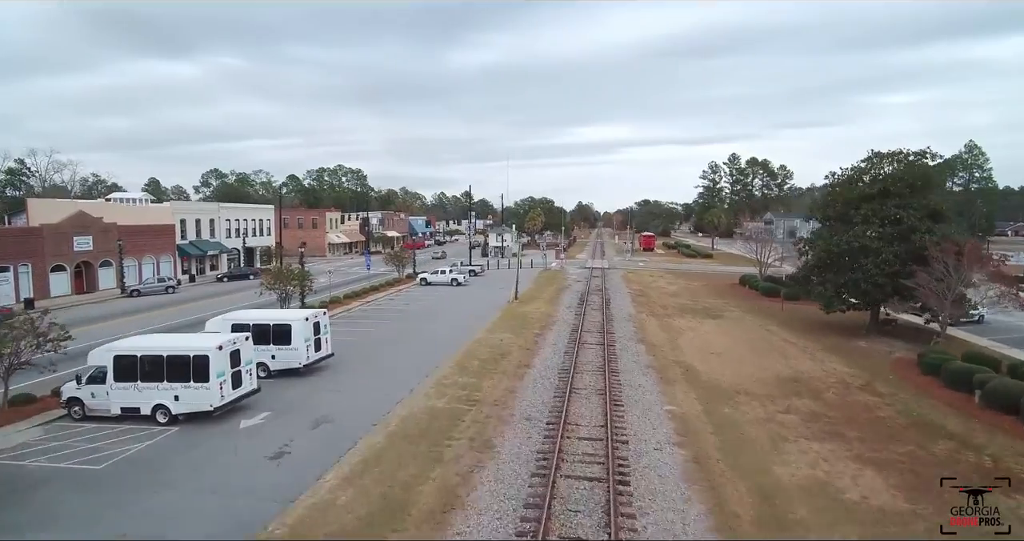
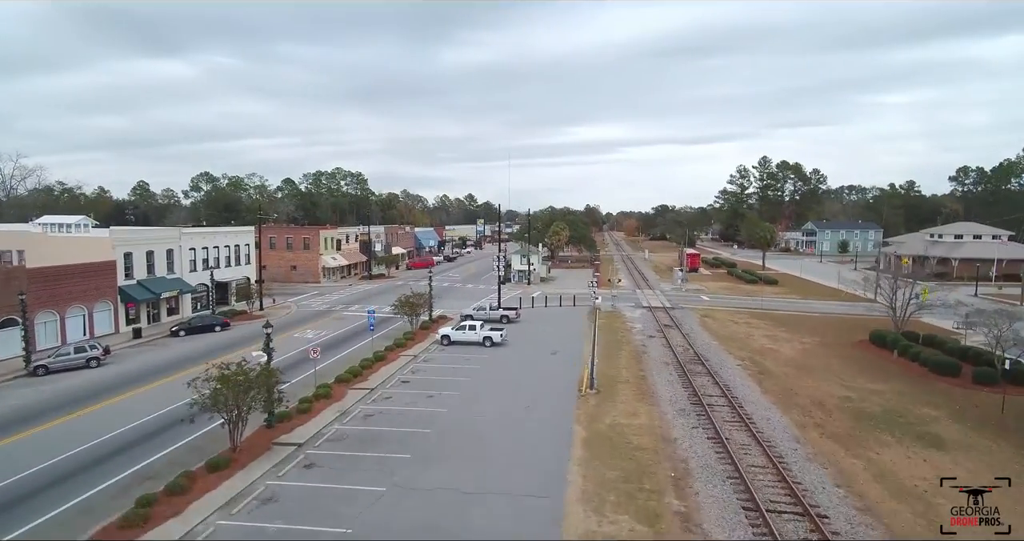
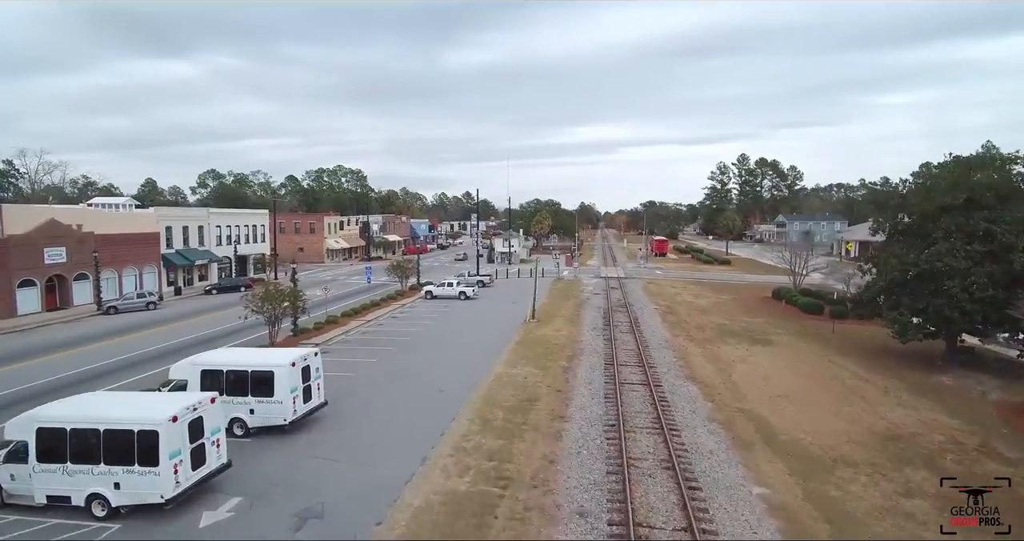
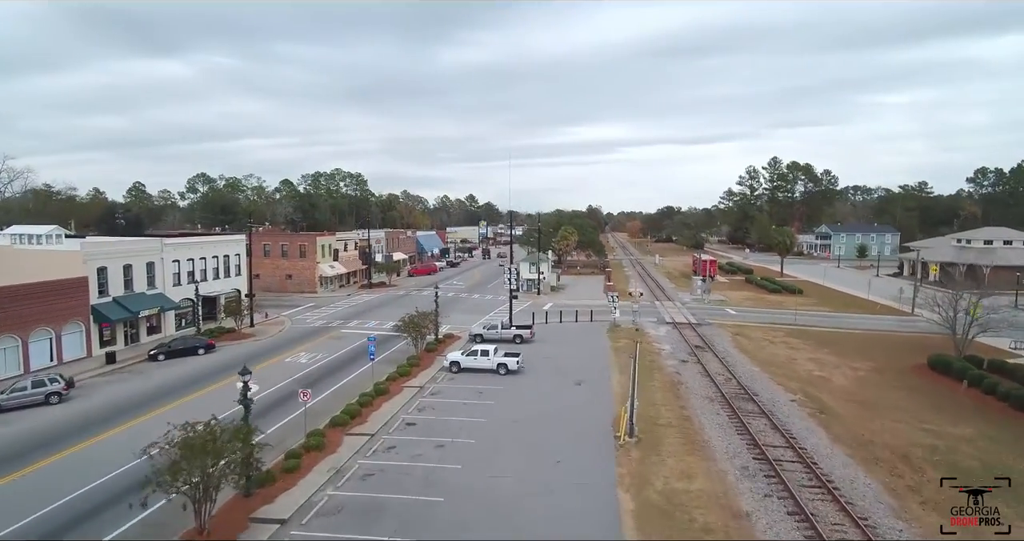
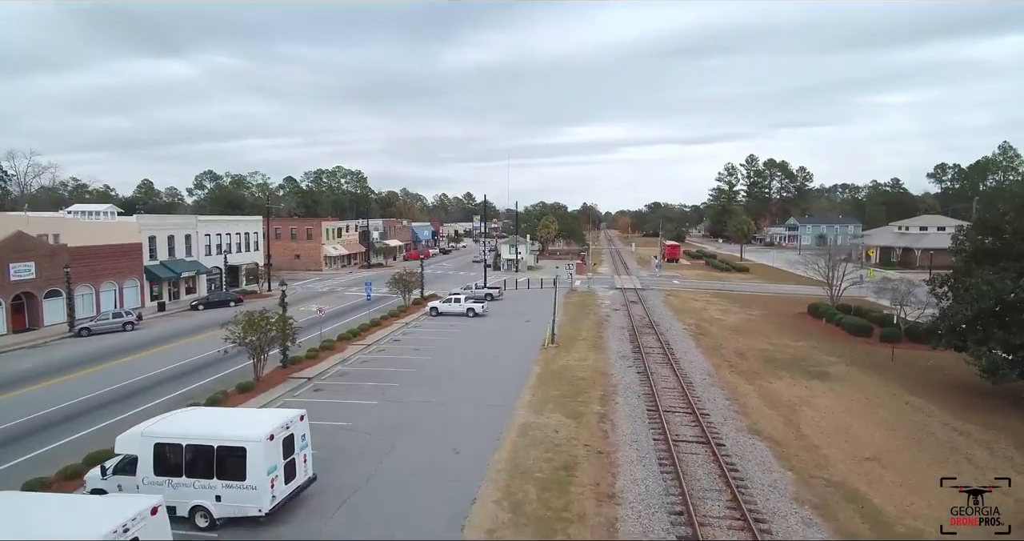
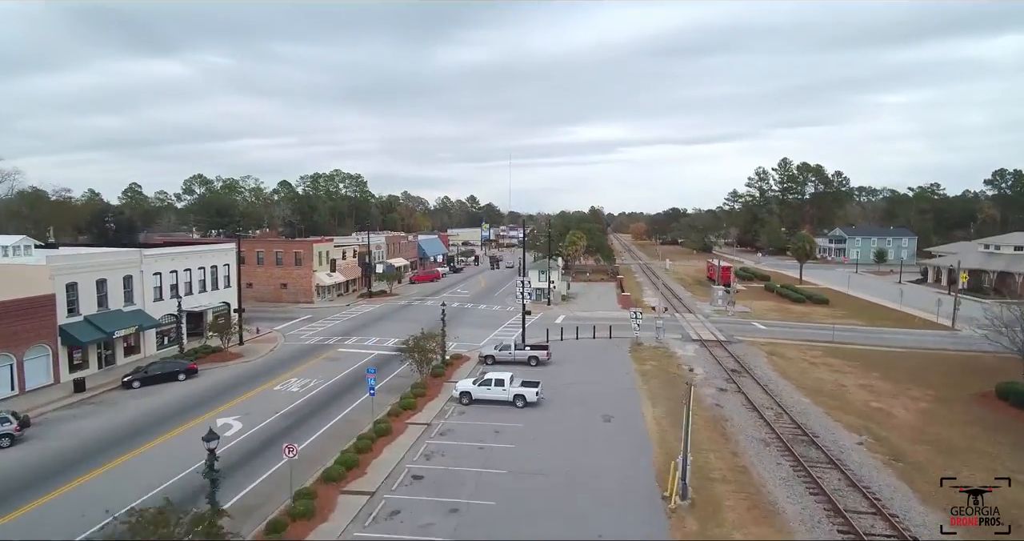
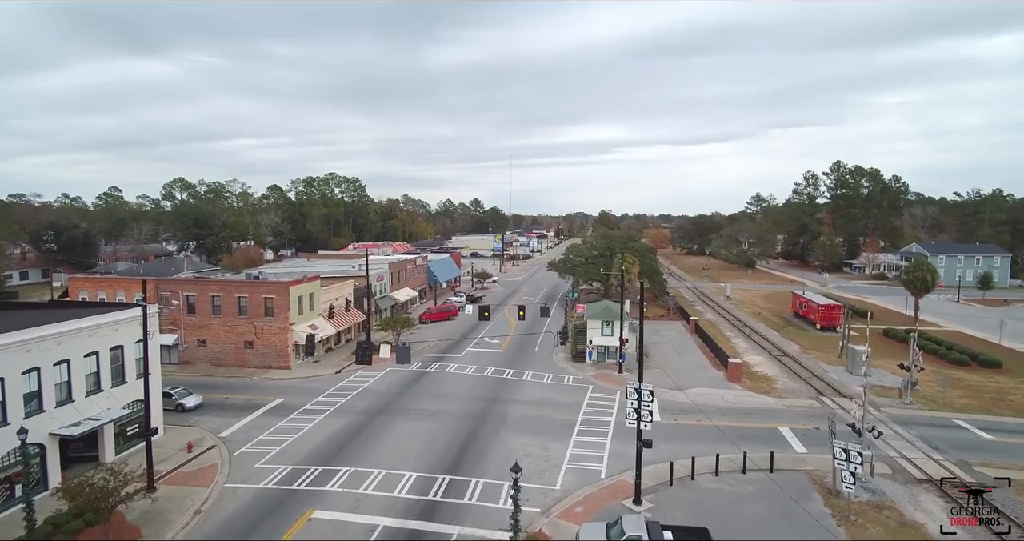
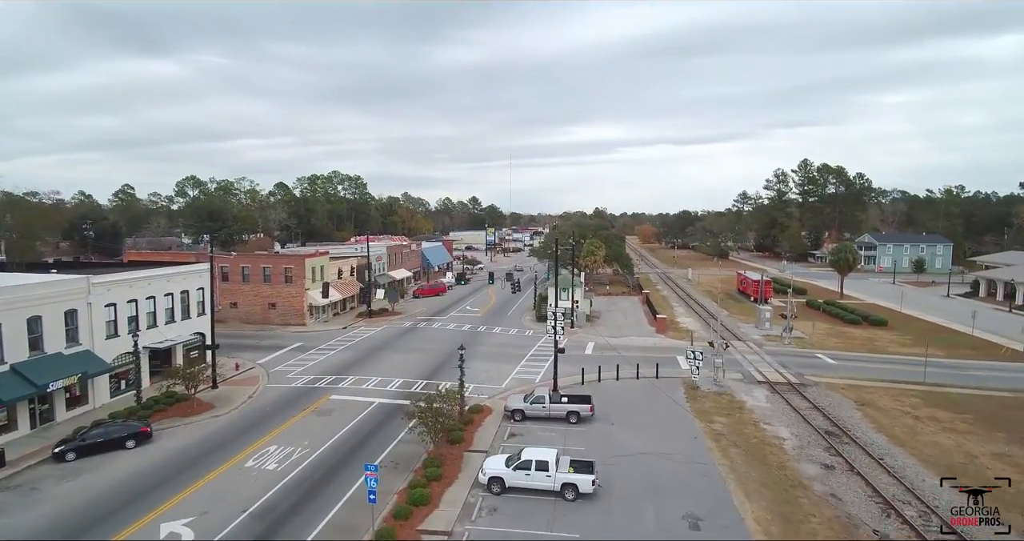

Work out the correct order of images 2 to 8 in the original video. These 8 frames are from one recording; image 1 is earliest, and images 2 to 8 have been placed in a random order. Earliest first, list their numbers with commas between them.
3, 5, 2, 4, 6, 8, 7
